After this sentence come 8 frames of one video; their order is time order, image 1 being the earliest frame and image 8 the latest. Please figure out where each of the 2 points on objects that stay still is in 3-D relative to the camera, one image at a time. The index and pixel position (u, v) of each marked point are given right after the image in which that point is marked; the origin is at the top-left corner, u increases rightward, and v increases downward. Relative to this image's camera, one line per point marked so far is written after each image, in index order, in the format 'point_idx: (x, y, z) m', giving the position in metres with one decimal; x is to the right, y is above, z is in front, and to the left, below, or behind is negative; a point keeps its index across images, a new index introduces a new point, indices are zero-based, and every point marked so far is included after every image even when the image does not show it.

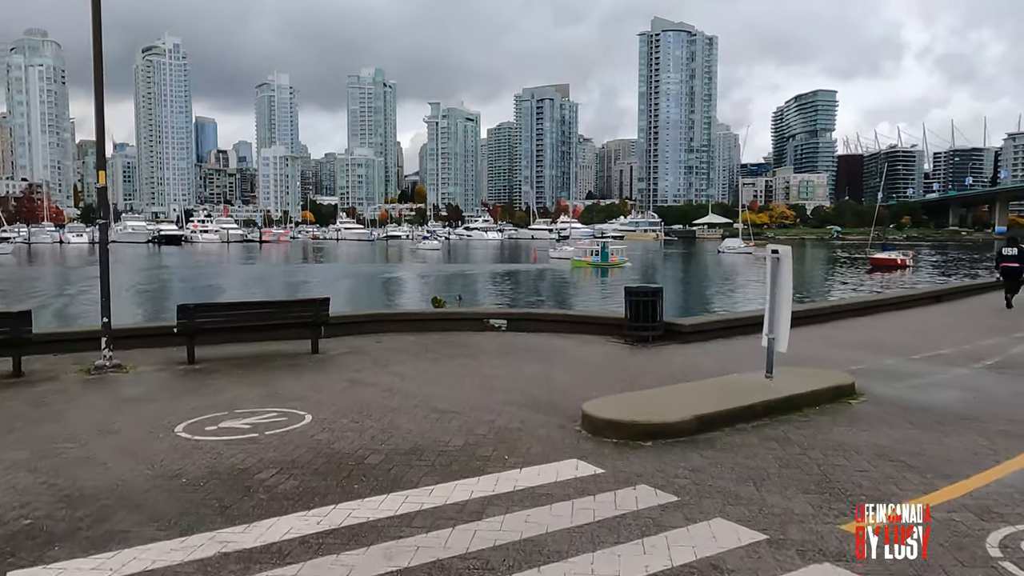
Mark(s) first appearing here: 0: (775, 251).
0: (+2.1, +0.3, +6.1) m
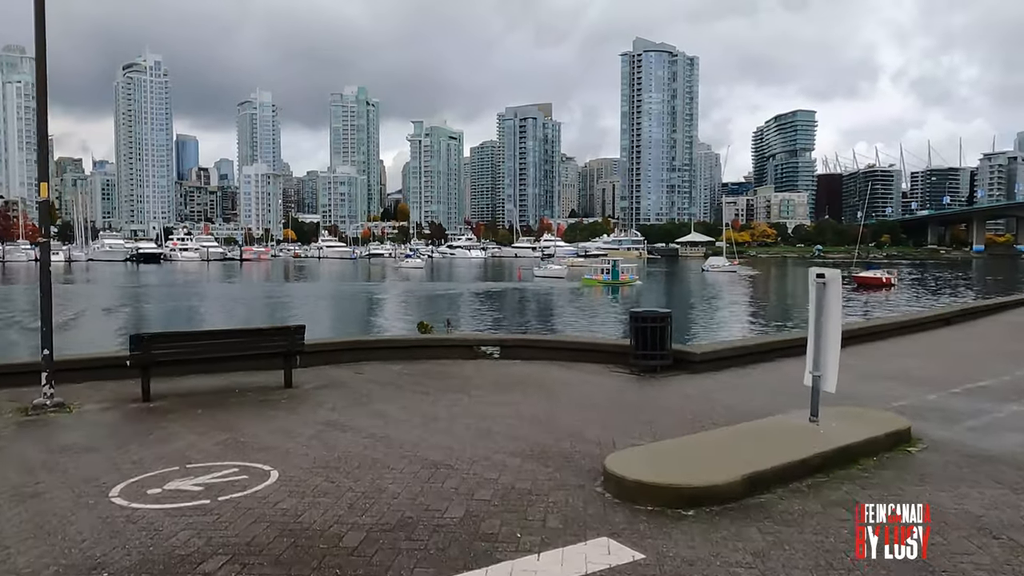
0: (+2.1, +0.1, +5.3) m
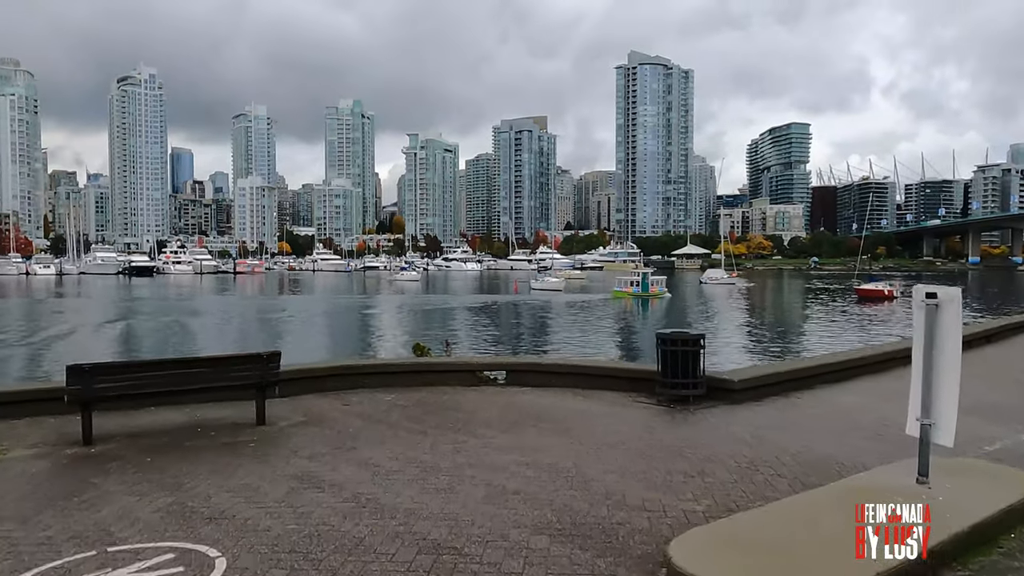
0: (+2.3, 0.0, +4.1) m
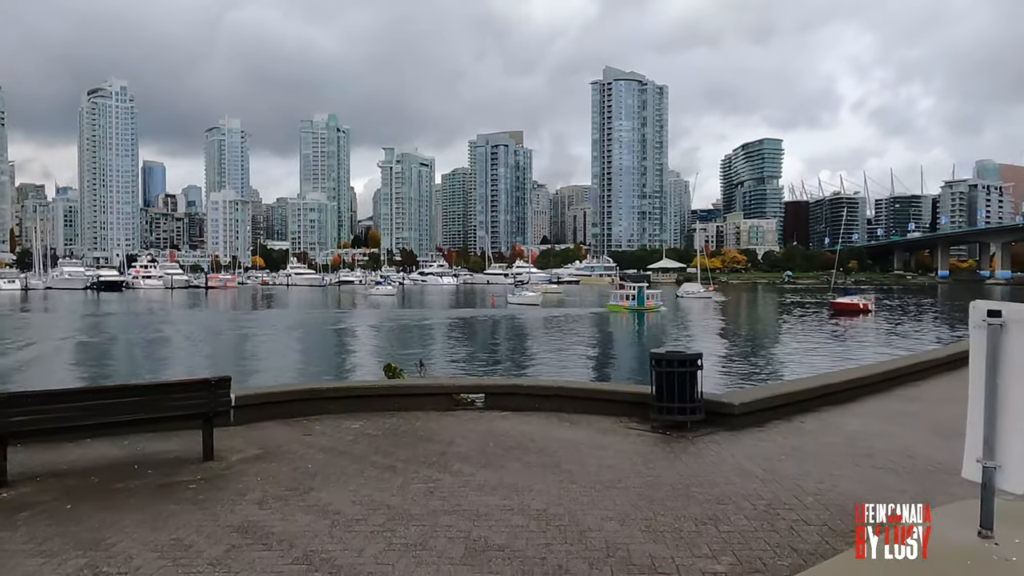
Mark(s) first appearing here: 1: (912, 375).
0: (+2.2, -0.1, +3.5) m
1: (+5.6, -1.2, +10.6) m
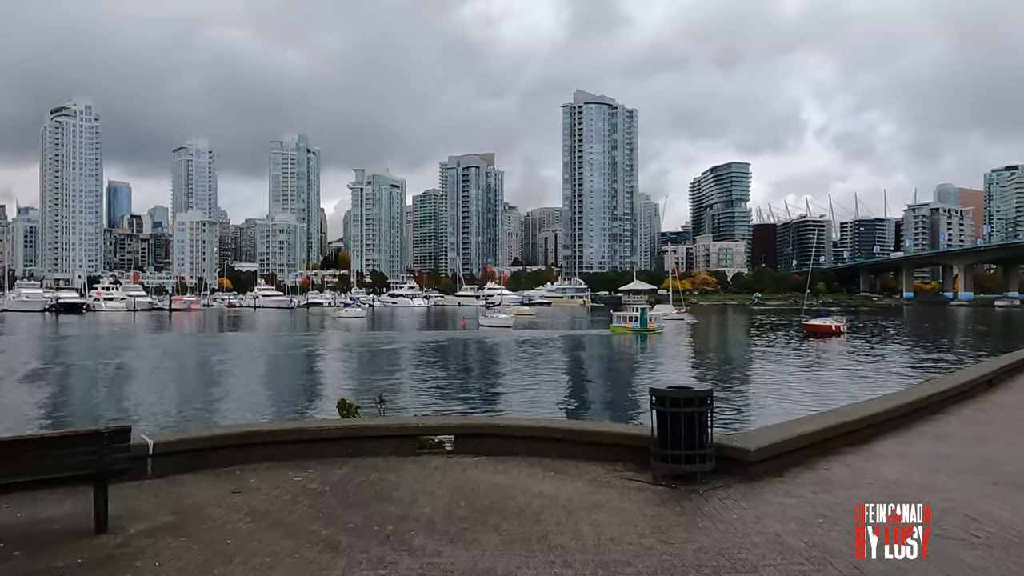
0: (+2.1, -0.2, +2.4) m
1: (+5.2, -1.5, +9.6) m
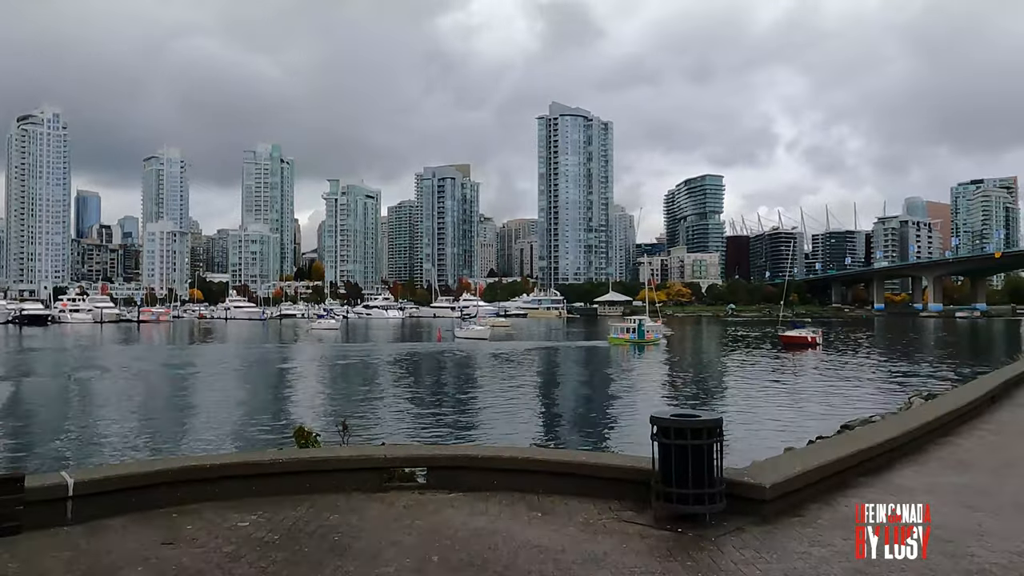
0: (+2.1, -0.2, +1.6) m
1: (+5.0, -1.7, +9.0) m
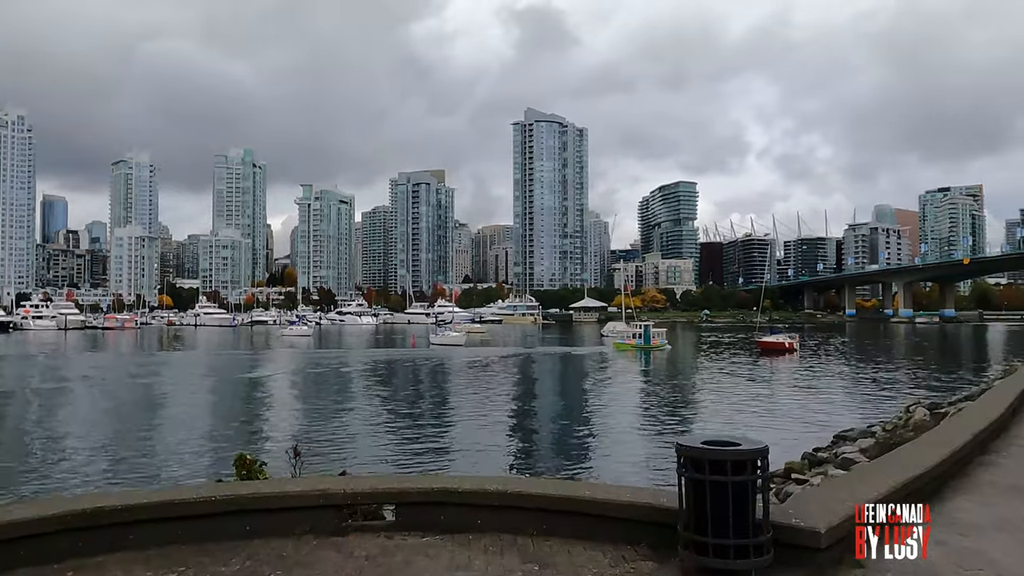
0: (+2.2, -0.2, +0.6) m
1: (+4.8, -1.7, +8.0) m
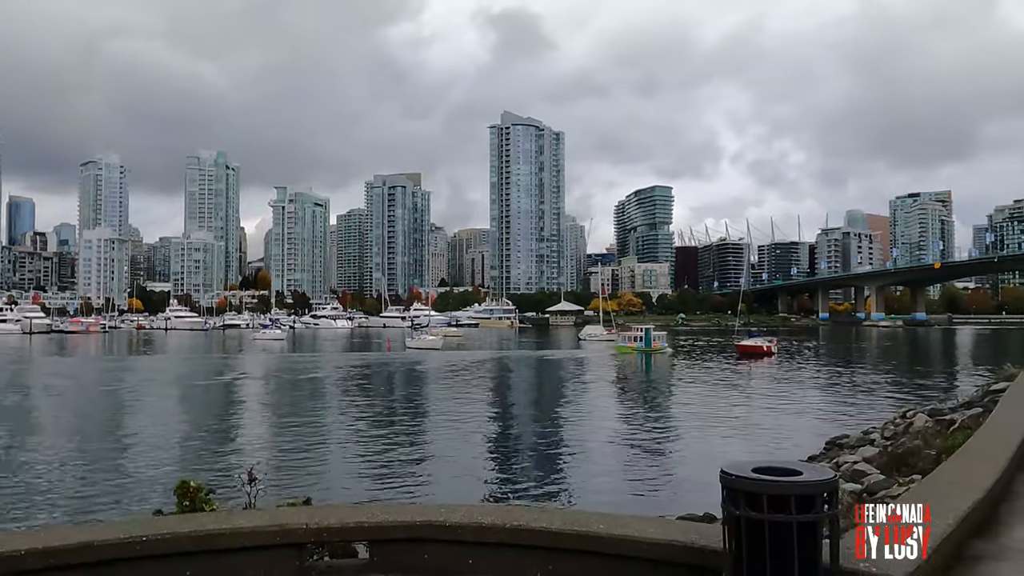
0: (+2.3, -0.1, -0.3) m
1: (+4.7, -1.6, +7.2) m
